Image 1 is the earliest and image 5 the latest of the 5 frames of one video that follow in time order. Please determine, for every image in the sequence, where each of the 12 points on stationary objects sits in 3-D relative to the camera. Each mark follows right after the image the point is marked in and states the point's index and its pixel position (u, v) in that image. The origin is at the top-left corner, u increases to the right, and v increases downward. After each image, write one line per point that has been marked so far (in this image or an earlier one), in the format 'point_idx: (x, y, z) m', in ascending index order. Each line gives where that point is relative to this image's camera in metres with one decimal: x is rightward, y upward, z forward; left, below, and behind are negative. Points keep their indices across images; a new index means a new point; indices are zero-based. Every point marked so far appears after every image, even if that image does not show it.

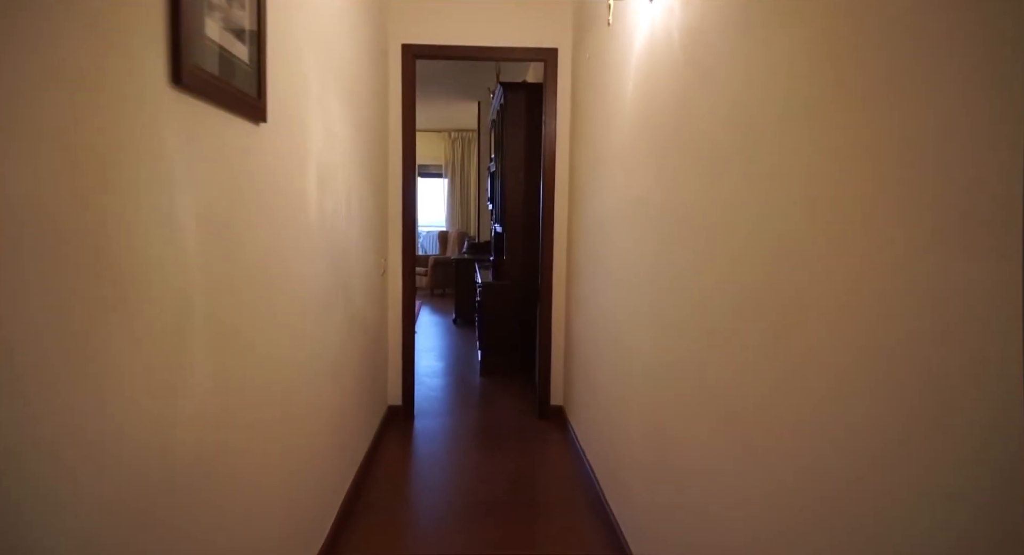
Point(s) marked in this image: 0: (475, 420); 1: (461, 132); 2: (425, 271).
0: (-0.2, -0.8, +3.4) m
1: (-0.8, +2.2, +9.0) m
2: (-1.2, +0.1, +8.1) m
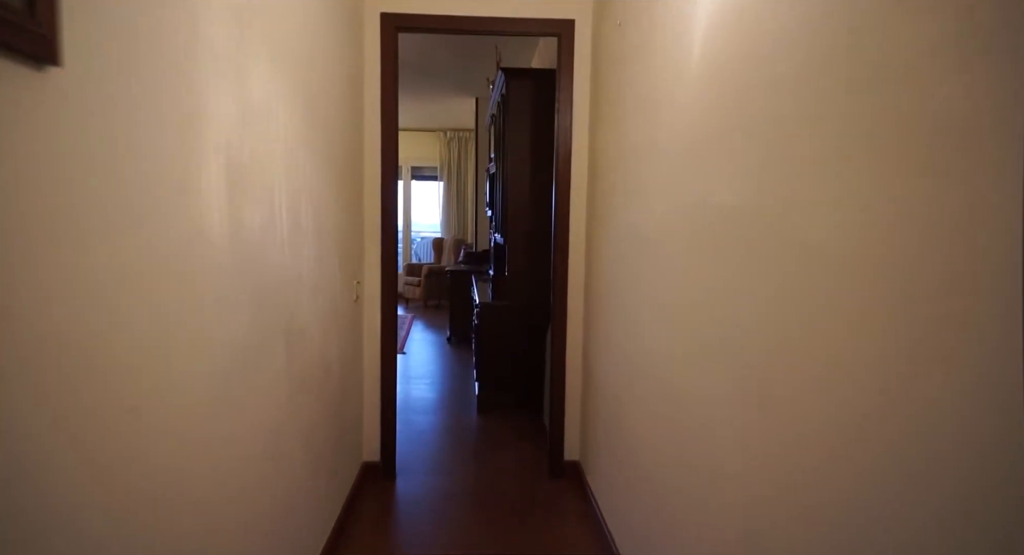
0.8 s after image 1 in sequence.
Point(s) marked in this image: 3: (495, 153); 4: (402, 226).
0: (-0.2, -0.9, +2.9) m
1: (-0.8, +2.0, +8.5) m
2: (-1.2, 0.0, +7.6) m
3: (-0.1, +0.9, +4.3) m
4: (-1.6, +0.7, +8.7) m
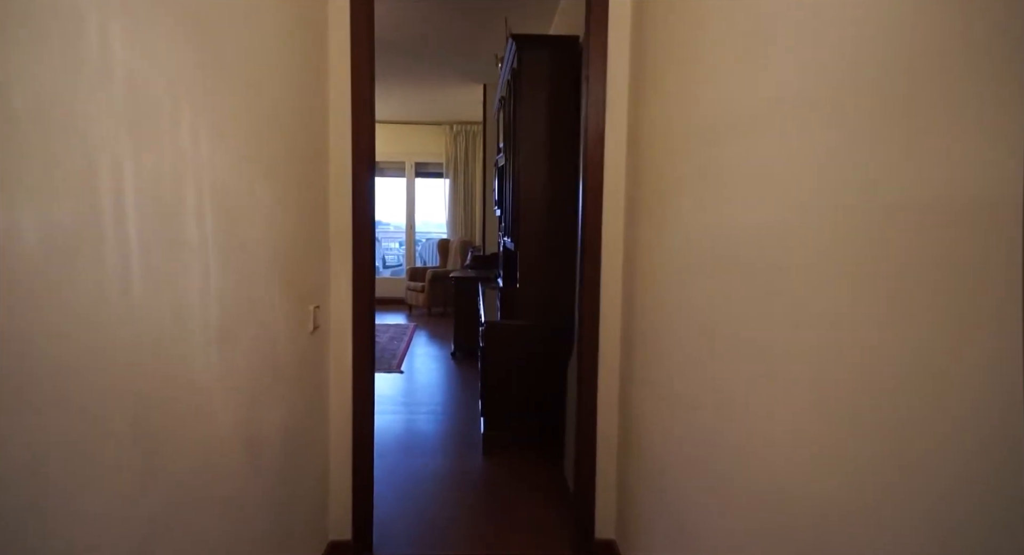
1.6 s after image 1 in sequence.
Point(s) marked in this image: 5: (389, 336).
0: (-0.1, -1.0, +2.3) m
1: (-0.6, +2.0, +7.9) m
2: (-1.0, -0.1, +7.0) m
3: (0.0, +0.8, +3.7) m
4: (-1.4, +0.7, +8.1) m
5: (-1.2, -0.6, +5.9) m
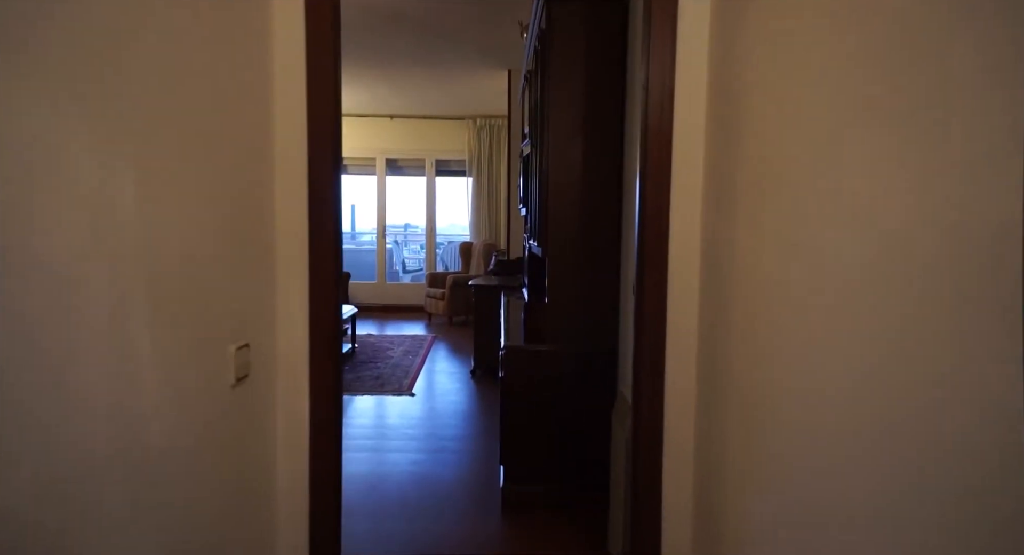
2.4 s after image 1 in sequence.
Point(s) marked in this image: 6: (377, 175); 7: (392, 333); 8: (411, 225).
0: (-0.1, -1.0, +1.8) m
1: (-0.3, +1.9, +7.4) m
2: (-0.8, -0.2, +6.5) m
3: (+0.1, +0.8, +3.1) m
4: (-1.1, +0.6, +7.6) m
5: (-1.0, -0.6, +5.4) m
6: (-1.7, +1.3, +7.5) m
7: (-1.2, -0.5, +6.0) m
8: (-1.3, +0.7, +7.6) m
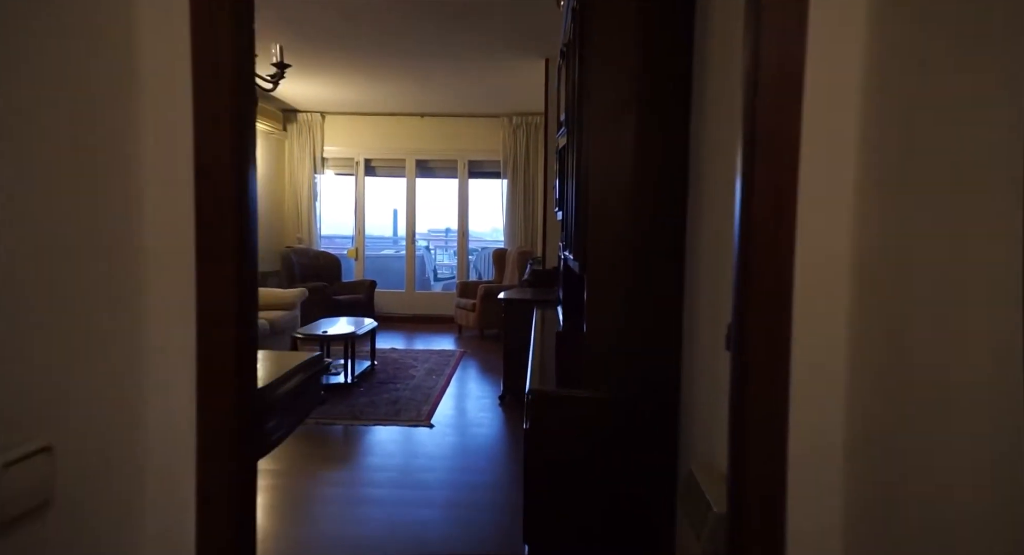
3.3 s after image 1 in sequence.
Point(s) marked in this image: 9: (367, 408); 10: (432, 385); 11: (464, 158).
0: (0.0, -1.1, +1.2) m
1: (+0.2, +1.8, +6.9) m
2: (-0.4, -0.3, +6.0) m
3: (+0.2, +0.7, +2.6) m
4: (-0.6, +0.5, +7.1) m
5: (-0.7, -0.7, +4.9) m
6: (-1.2, +1.2, +7.1) m
7: (-0.9, -0.6, +5.6) m
8: (-0.8, +0.6, +7.2) m
9: (-0.9, -0.8, +3.9) m
10: (-0.6, -0.8, +4.4) m
11: (-0.6, +1.4, +7.0) m
